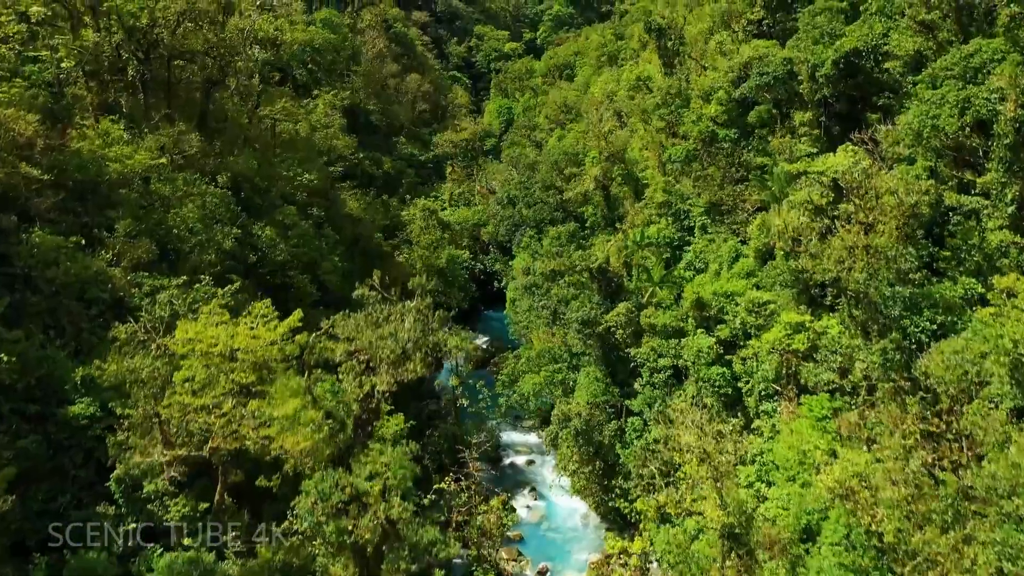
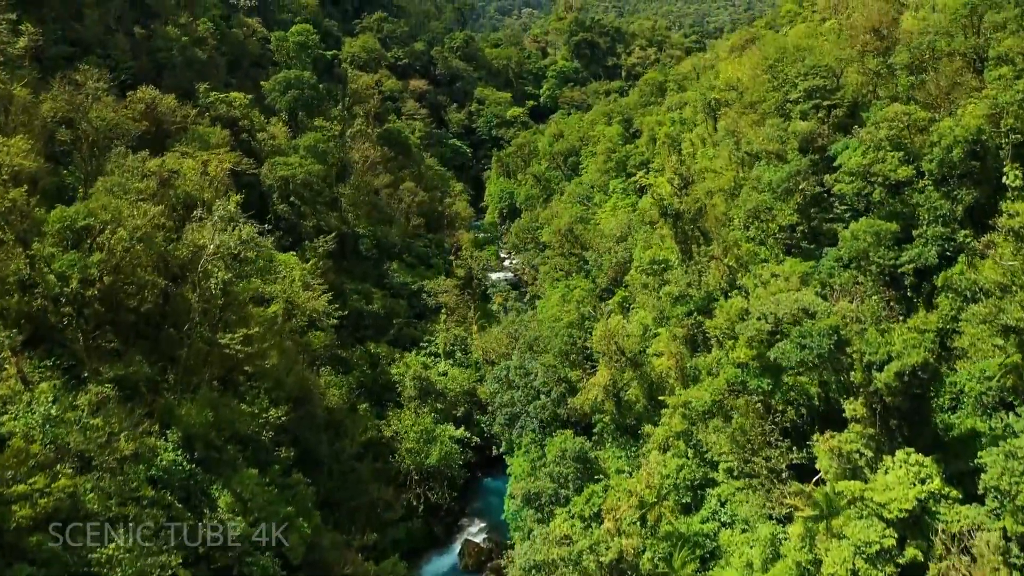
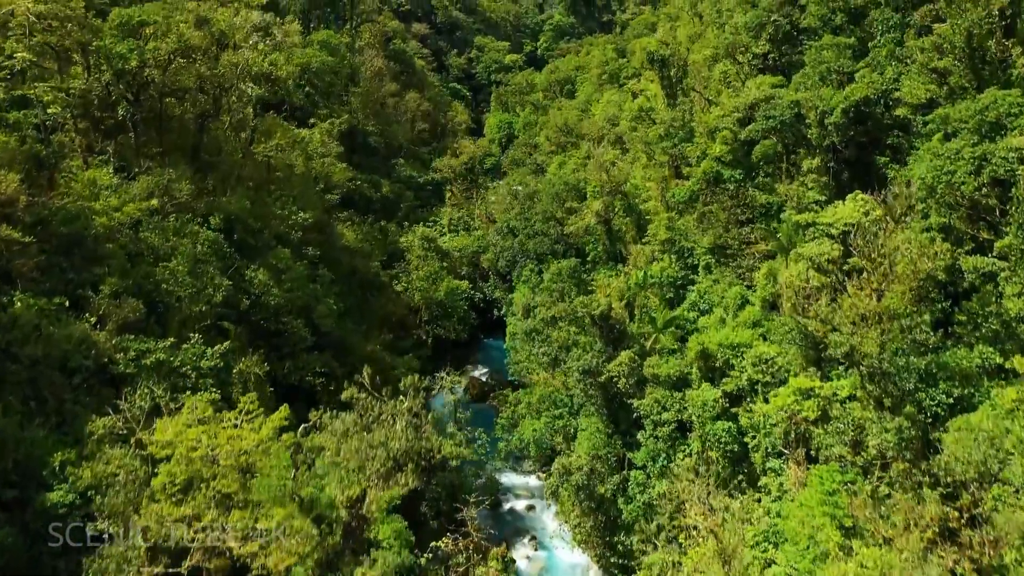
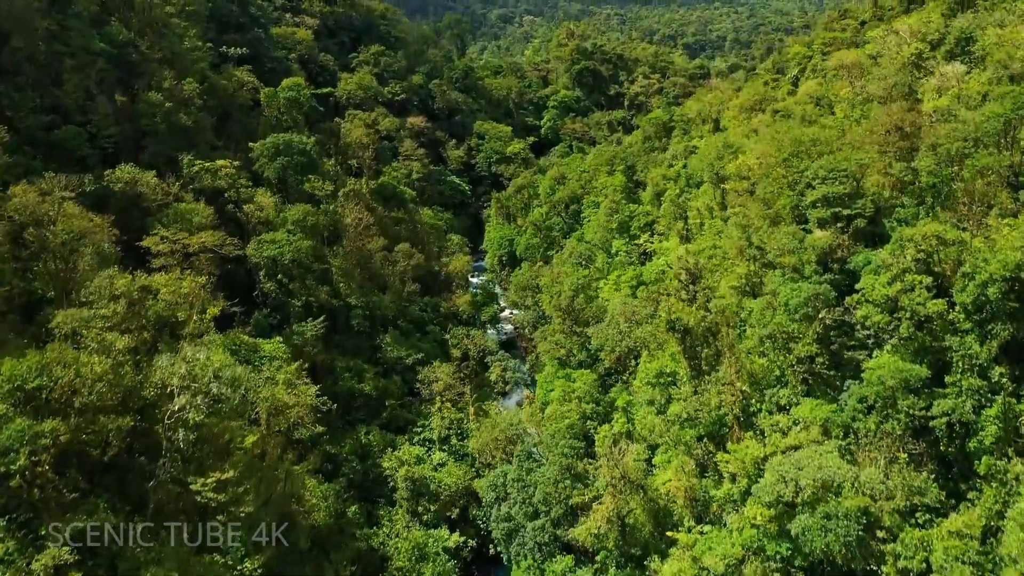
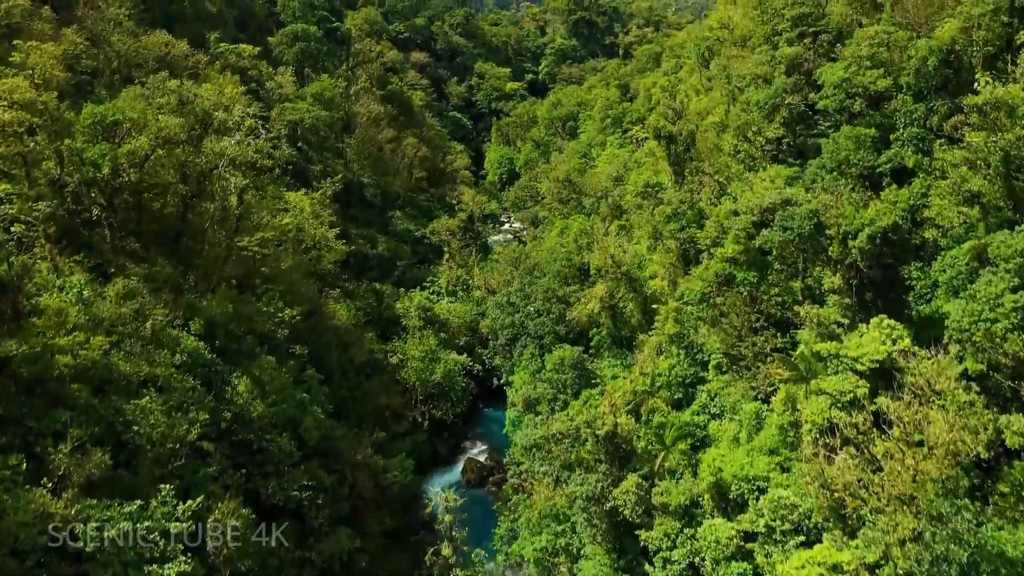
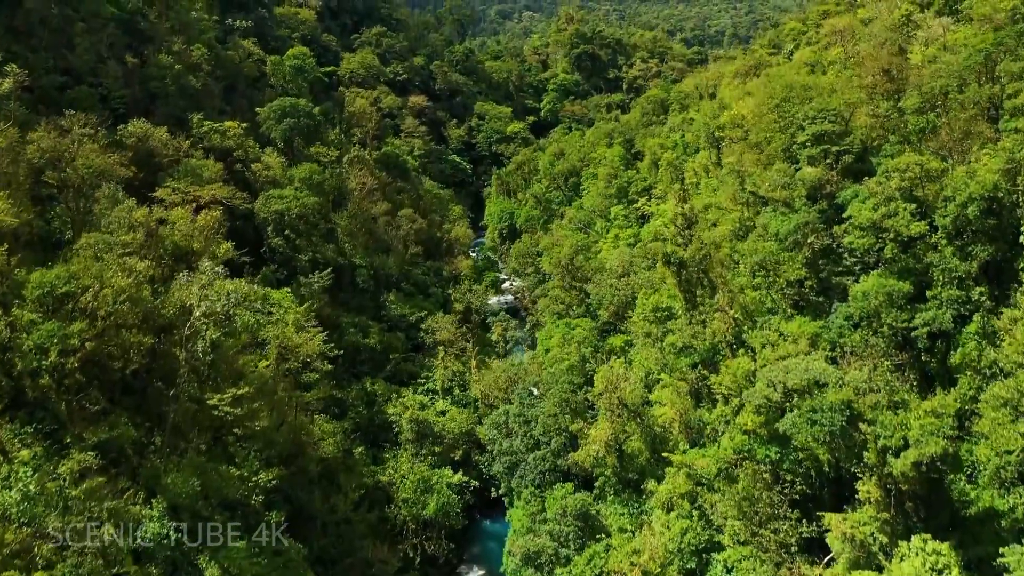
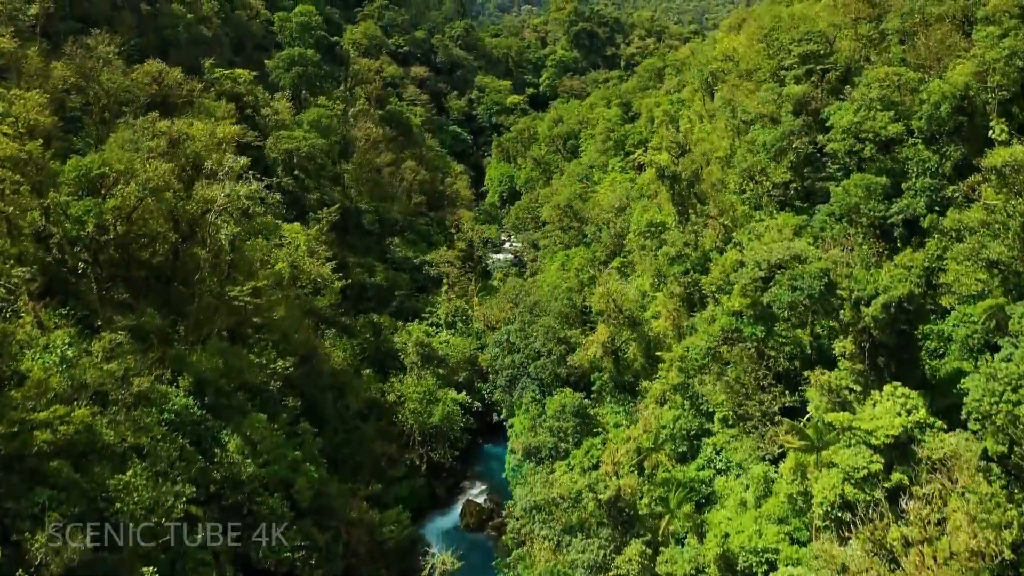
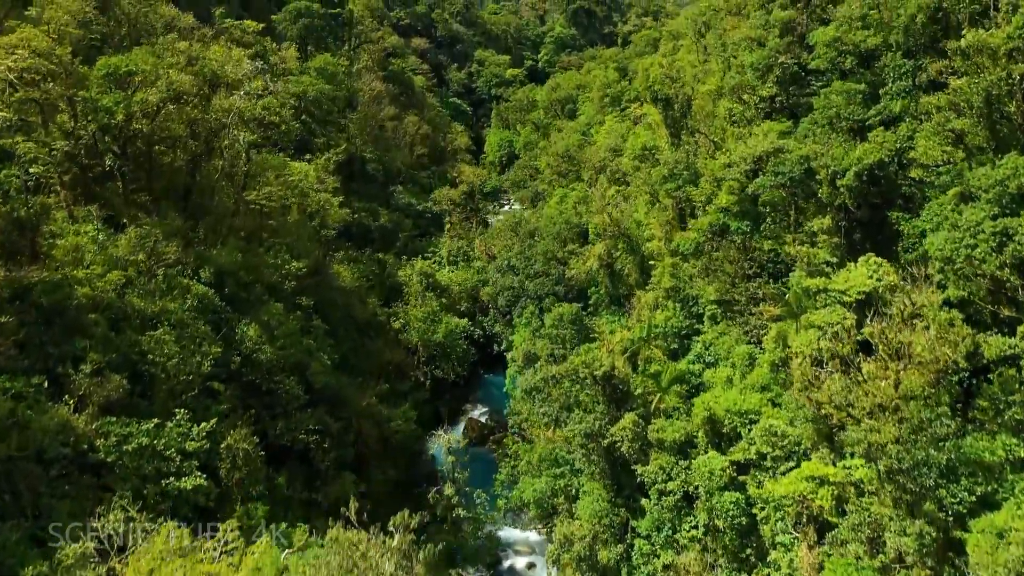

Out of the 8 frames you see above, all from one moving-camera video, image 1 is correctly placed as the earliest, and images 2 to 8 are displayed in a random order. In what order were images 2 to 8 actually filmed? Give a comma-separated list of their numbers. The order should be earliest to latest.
3, 8, 5, 7, 2, 6, 4
